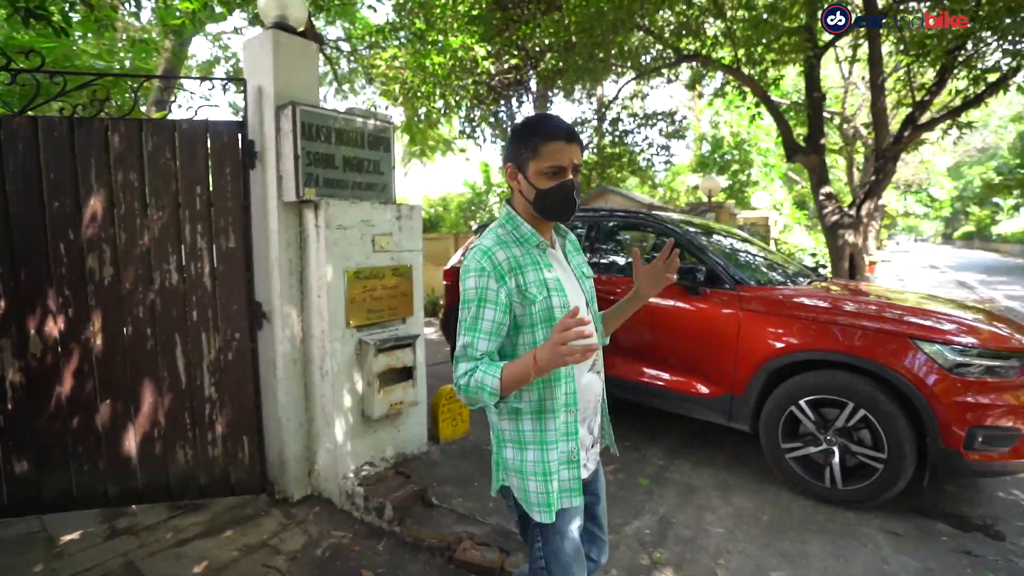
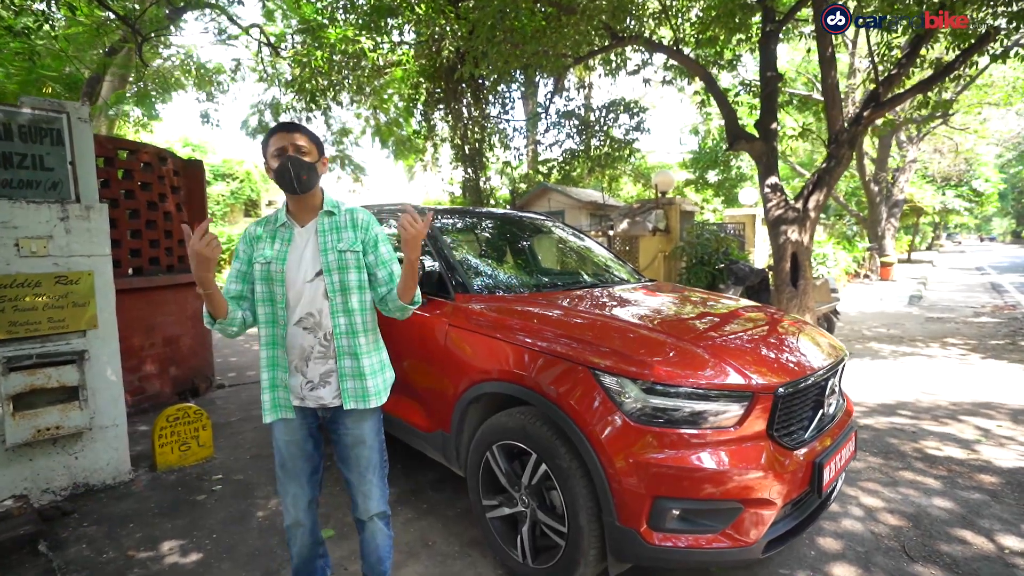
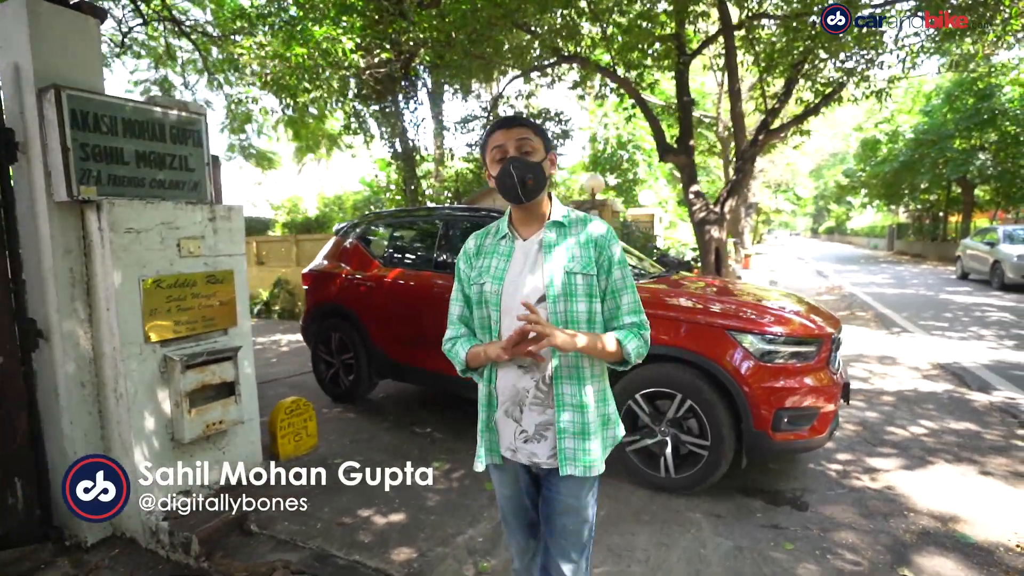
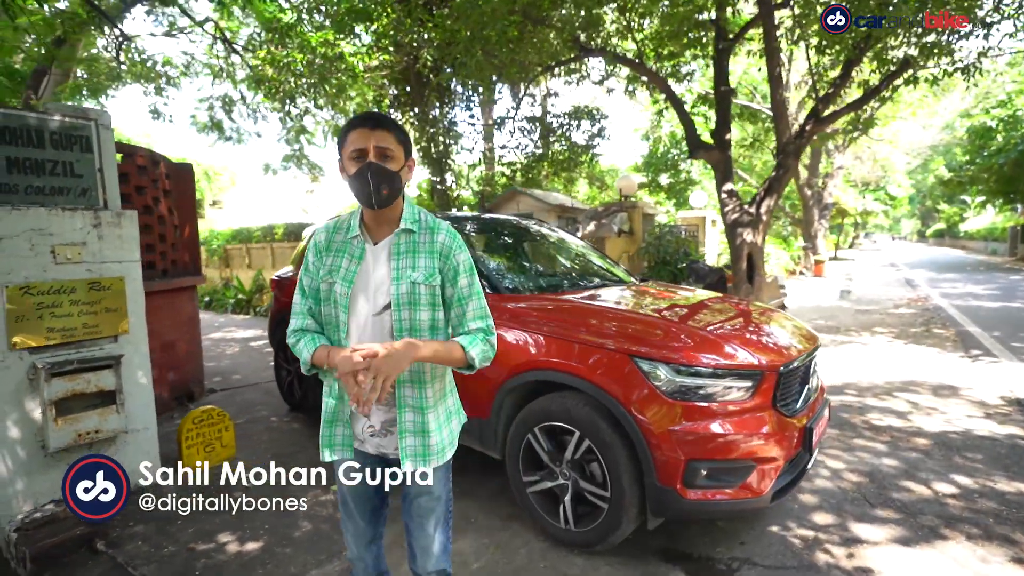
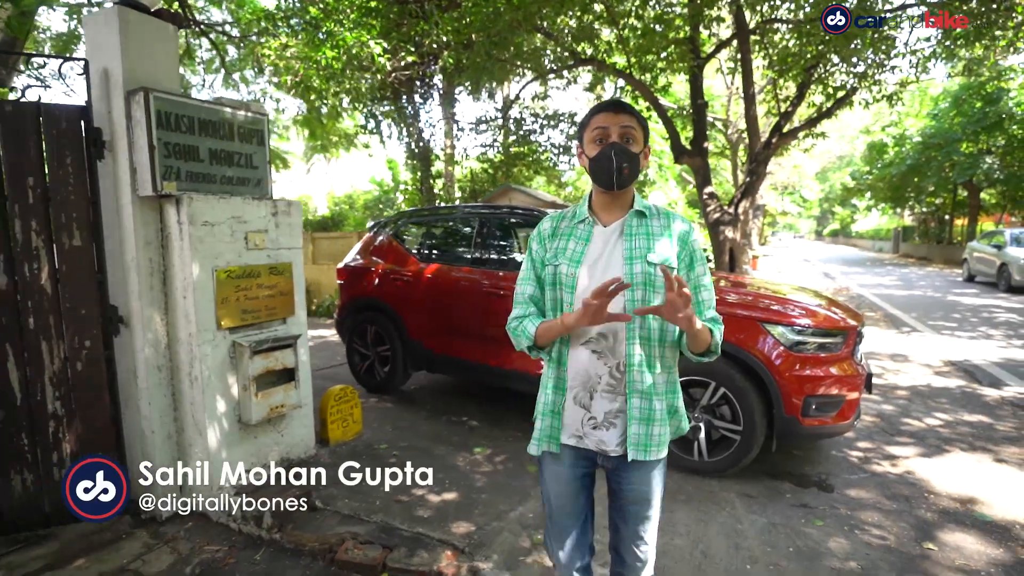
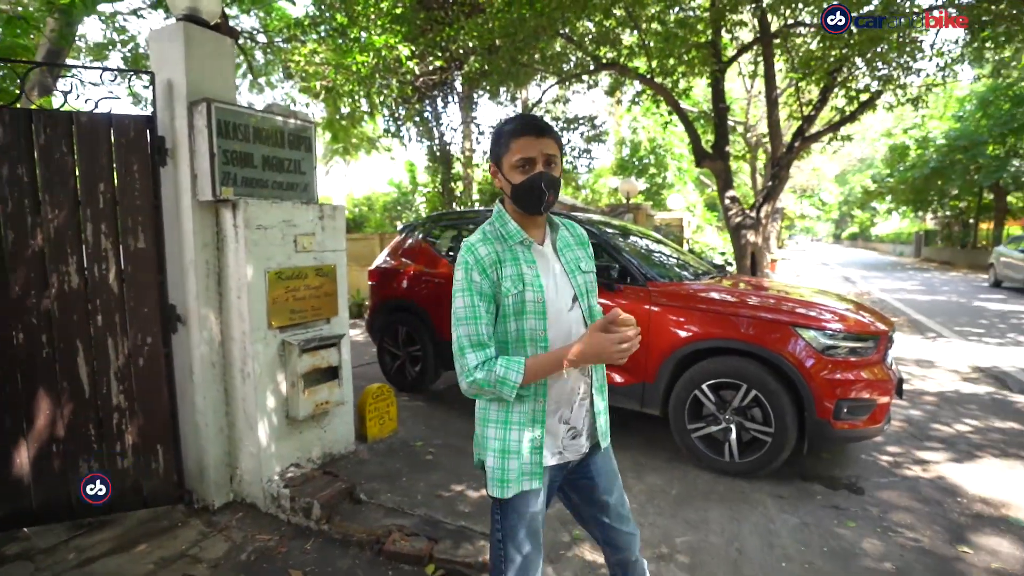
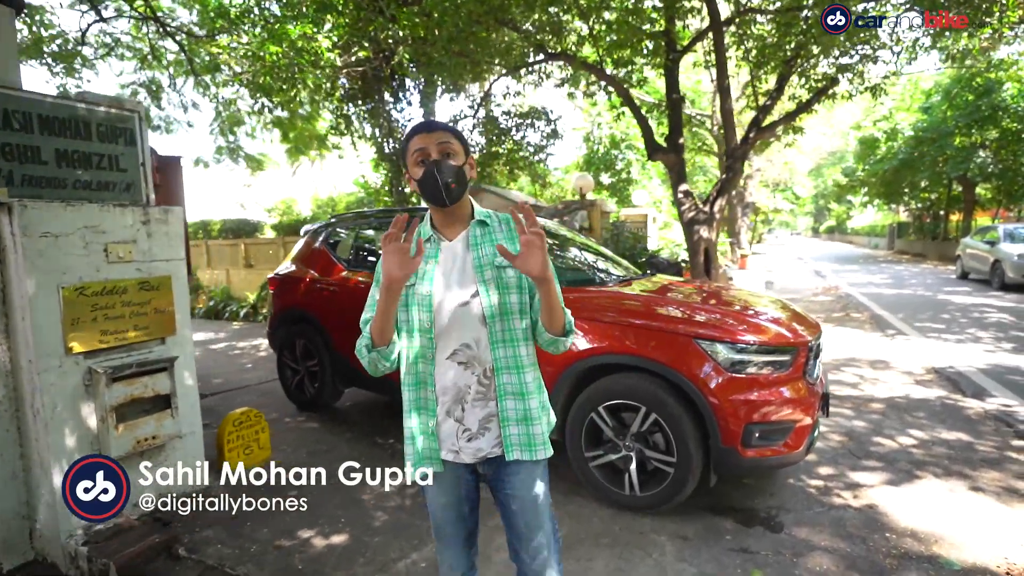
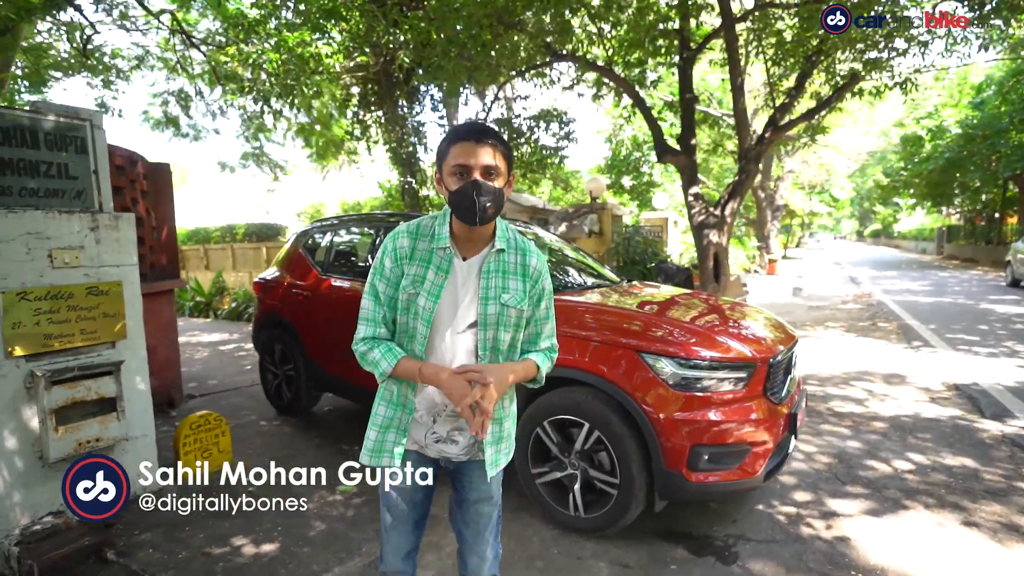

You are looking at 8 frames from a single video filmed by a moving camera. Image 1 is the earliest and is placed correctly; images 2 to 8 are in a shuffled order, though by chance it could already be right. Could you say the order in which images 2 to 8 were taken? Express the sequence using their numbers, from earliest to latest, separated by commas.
6, 5, 3, 7, 8, 4, 2
